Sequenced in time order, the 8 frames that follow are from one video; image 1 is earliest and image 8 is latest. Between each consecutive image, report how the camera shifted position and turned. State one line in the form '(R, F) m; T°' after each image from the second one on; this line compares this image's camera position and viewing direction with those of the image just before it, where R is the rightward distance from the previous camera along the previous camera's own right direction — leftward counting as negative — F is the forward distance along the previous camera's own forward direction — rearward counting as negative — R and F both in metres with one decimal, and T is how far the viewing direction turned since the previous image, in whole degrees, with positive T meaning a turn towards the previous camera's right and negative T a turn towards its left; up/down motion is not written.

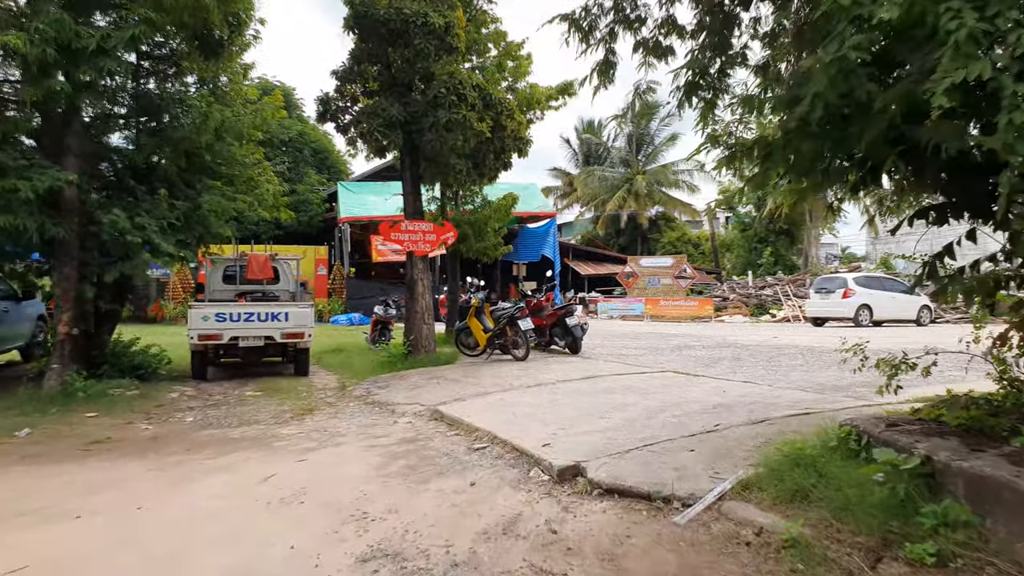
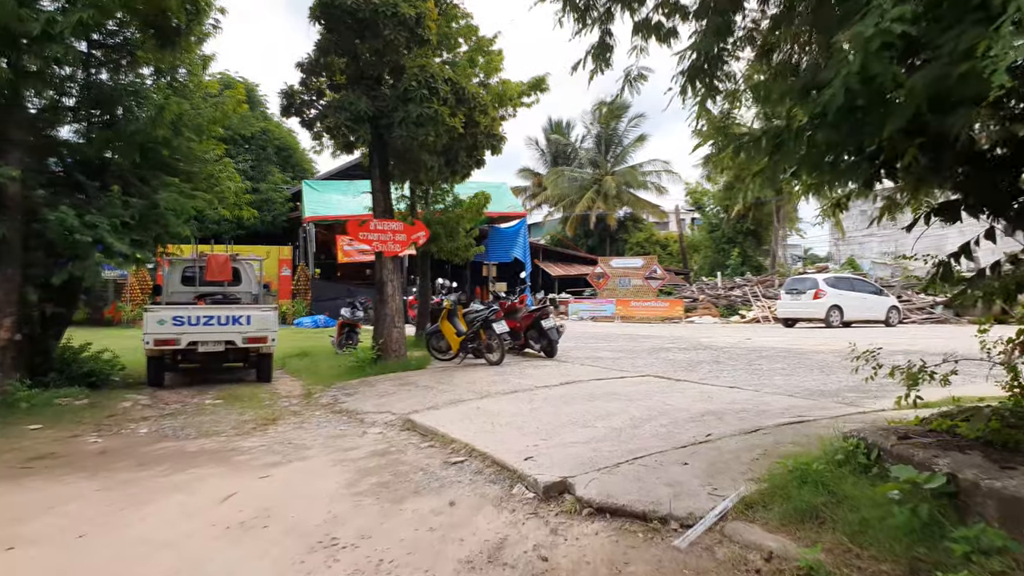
(-0.1, +0.3) m; +2°
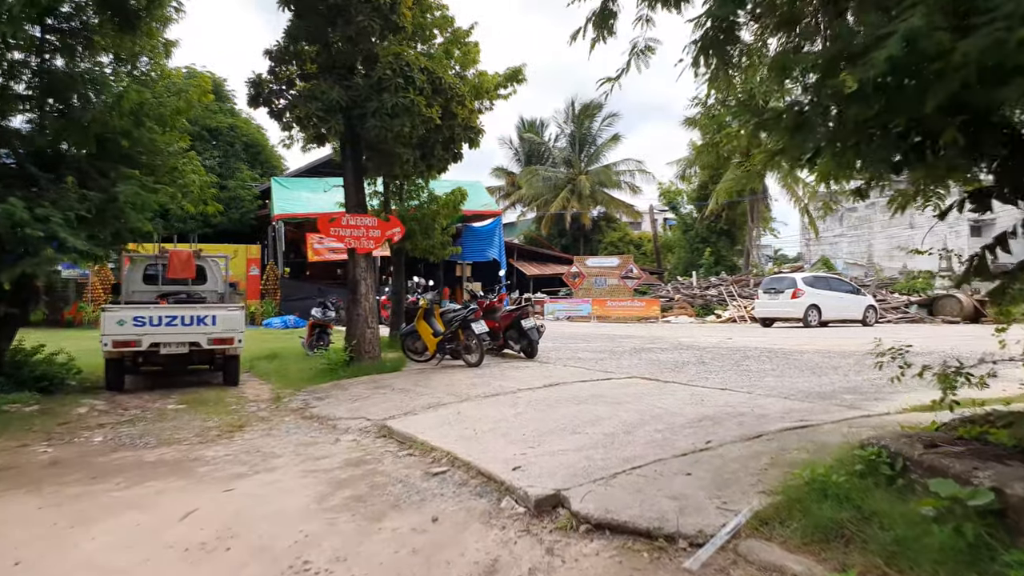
(-0.1, +0.4) m; +2°
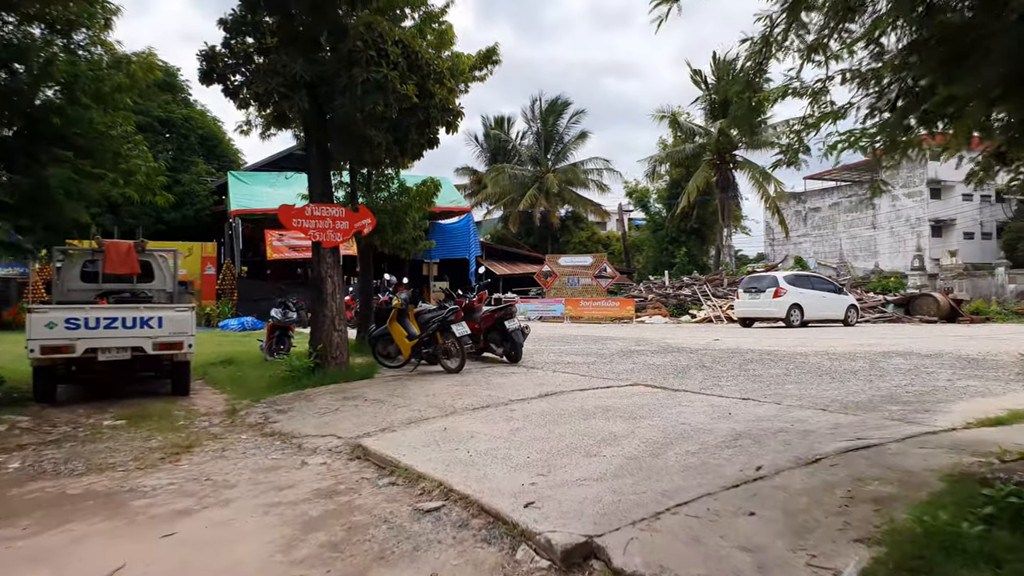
(-0.2, +0.9) m; +3°
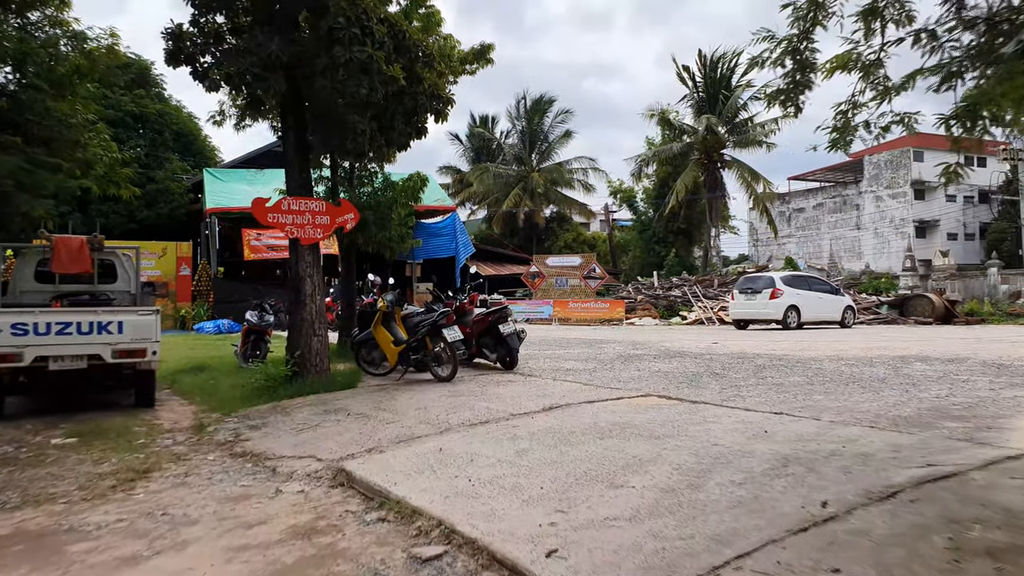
(-0.1, +0.7) m; +1°
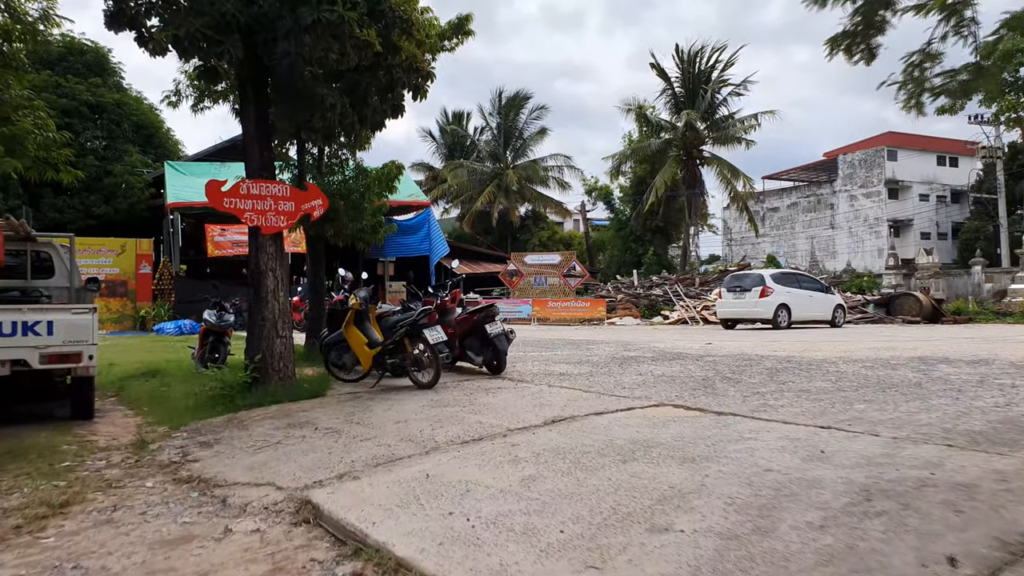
(-0.2, +0.8) m; +2°
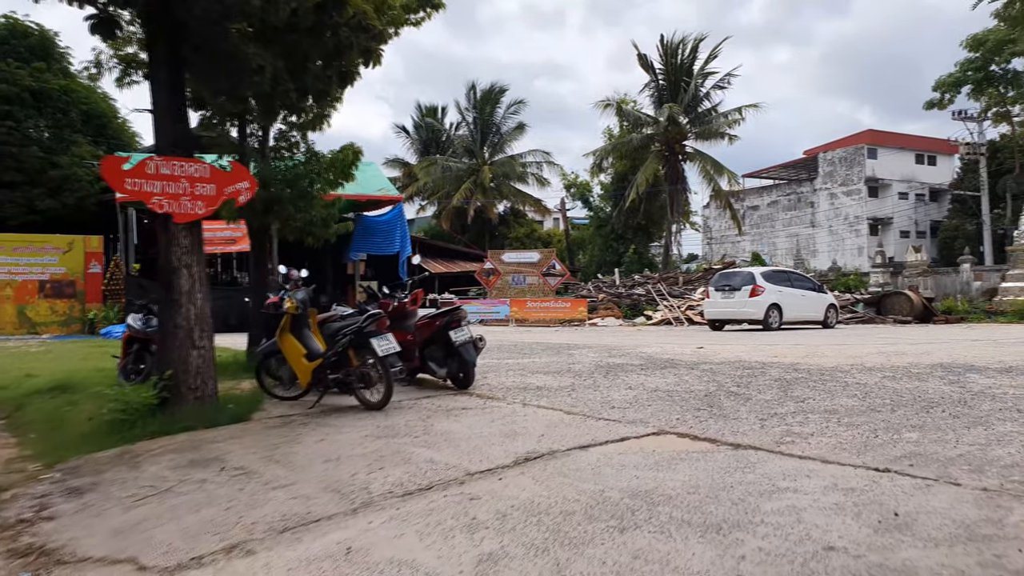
(+0.1, +1.1) m; +2°
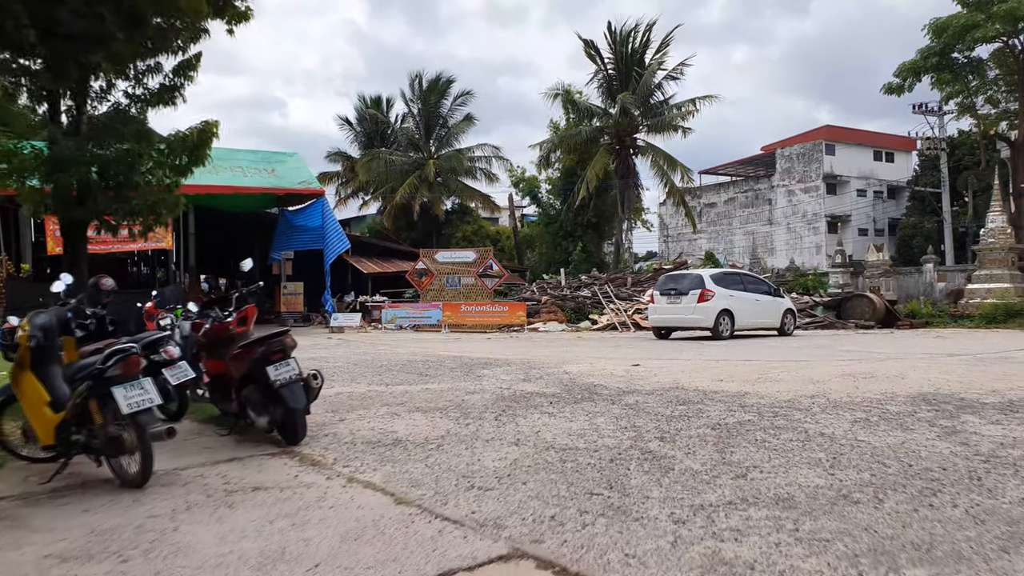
(+0.7, +1.7) m; +3°
